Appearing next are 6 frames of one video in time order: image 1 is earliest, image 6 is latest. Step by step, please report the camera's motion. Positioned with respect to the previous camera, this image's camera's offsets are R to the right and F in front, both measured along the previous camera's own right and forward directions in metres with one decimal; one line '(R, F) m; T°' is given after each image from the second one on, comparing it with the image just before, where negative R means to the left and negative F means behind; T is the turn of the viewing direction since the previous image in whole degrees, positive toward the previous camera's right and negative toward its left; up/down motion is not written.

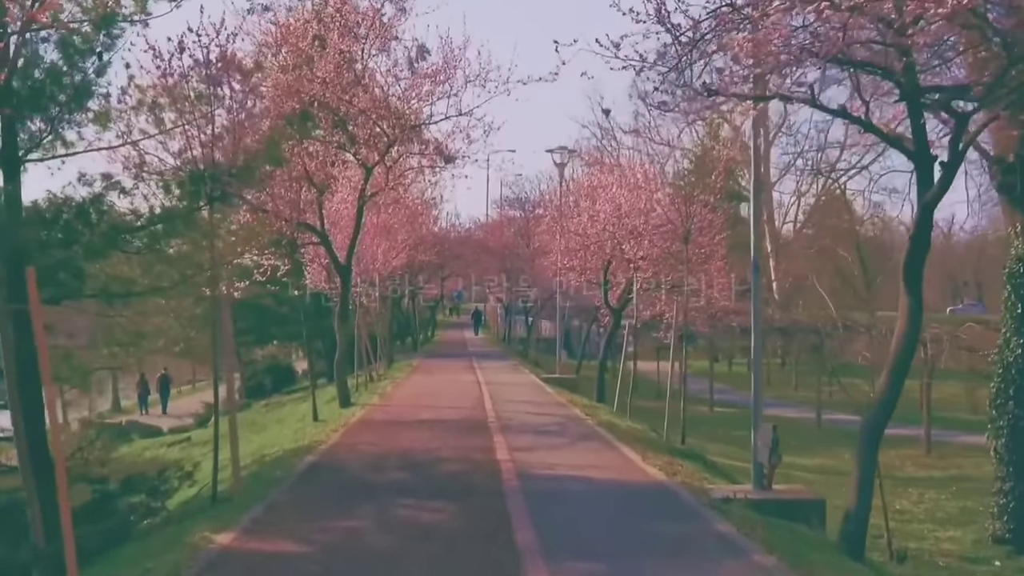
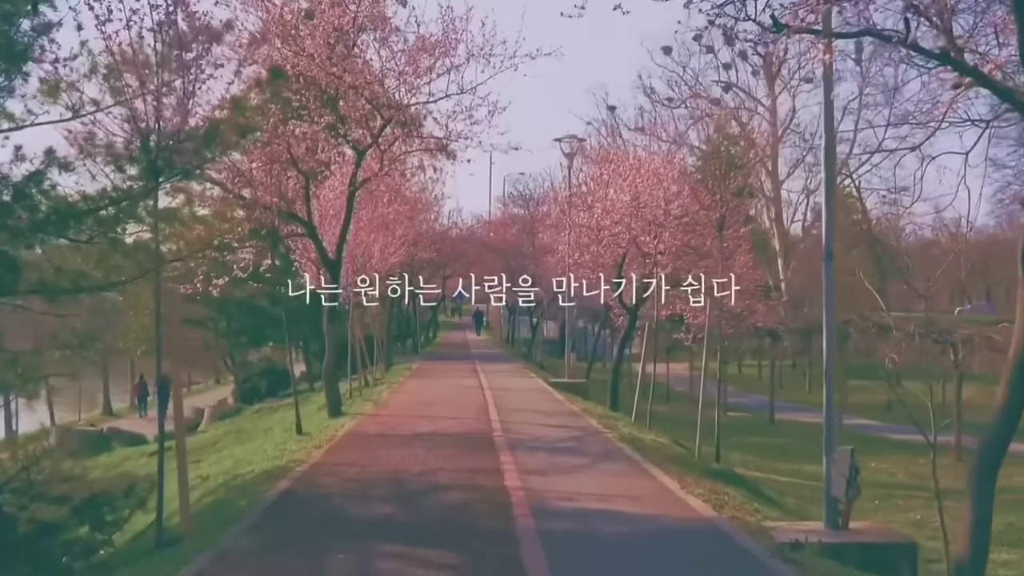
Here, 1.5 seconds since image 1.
(-0.1, +2.1) m; 0°
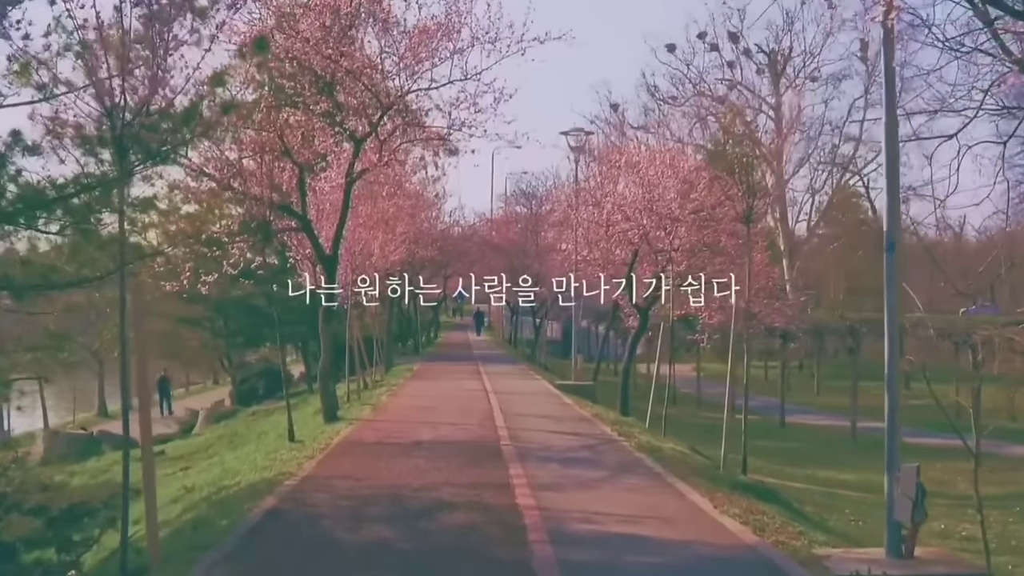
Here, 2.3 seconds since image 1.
(-0.1, +1.1) m; 0°
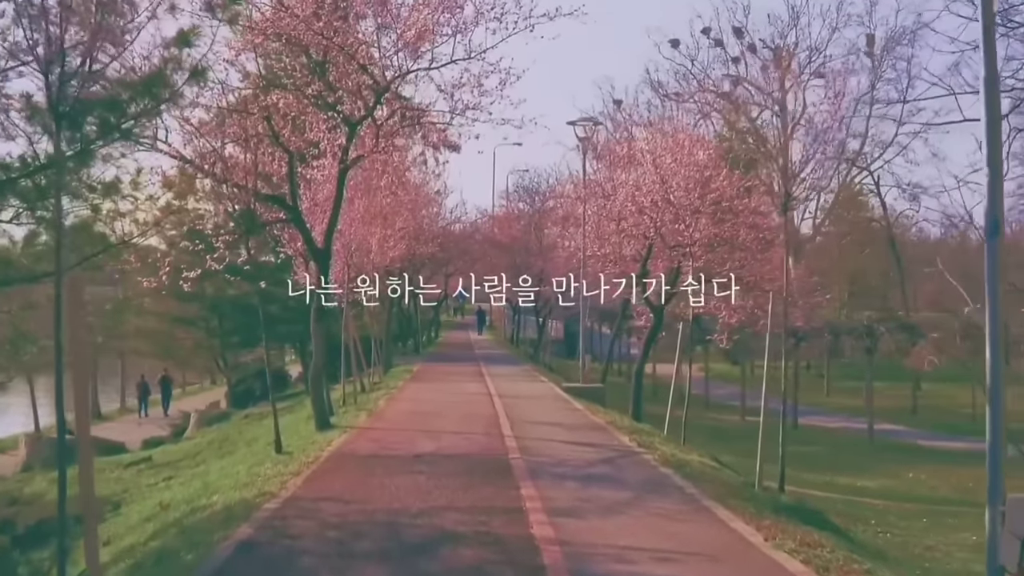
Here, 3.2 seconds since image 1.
(-0.1, +1.4) m; 0°
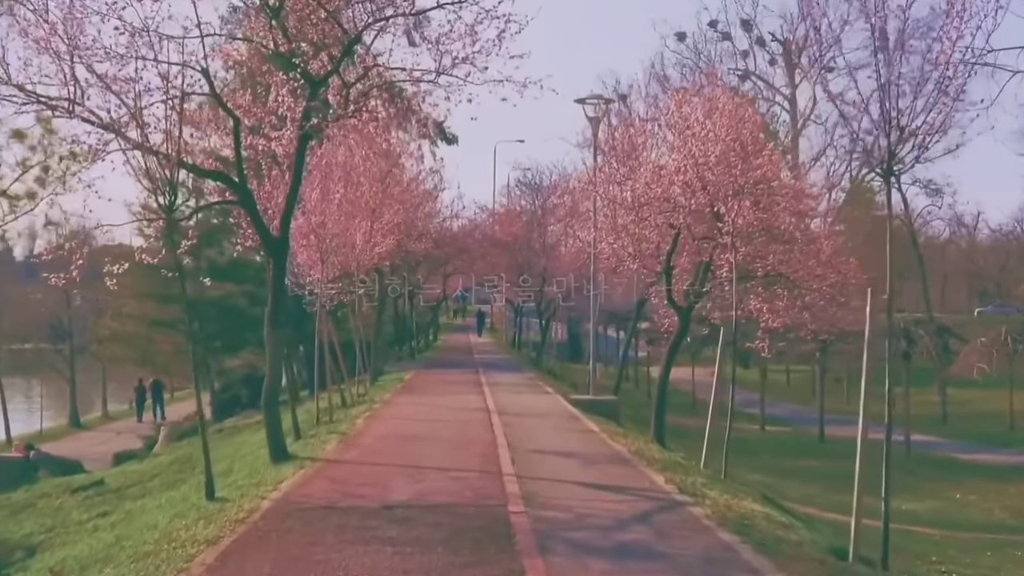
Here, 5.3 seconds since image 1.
(0.0, +3.3) m; 0°
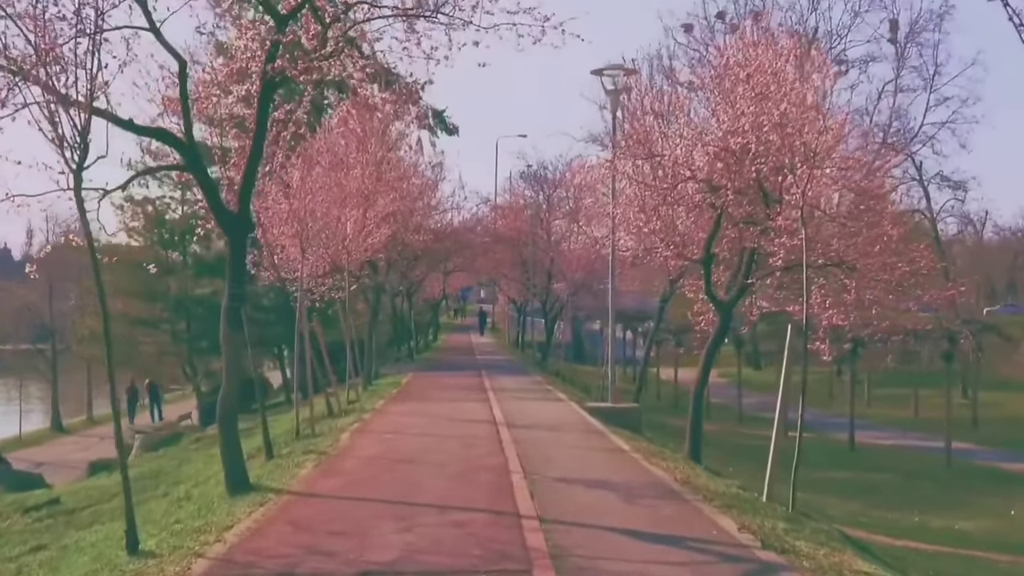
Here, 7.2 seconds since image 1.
(-0.1, +2.8) m; 0°
